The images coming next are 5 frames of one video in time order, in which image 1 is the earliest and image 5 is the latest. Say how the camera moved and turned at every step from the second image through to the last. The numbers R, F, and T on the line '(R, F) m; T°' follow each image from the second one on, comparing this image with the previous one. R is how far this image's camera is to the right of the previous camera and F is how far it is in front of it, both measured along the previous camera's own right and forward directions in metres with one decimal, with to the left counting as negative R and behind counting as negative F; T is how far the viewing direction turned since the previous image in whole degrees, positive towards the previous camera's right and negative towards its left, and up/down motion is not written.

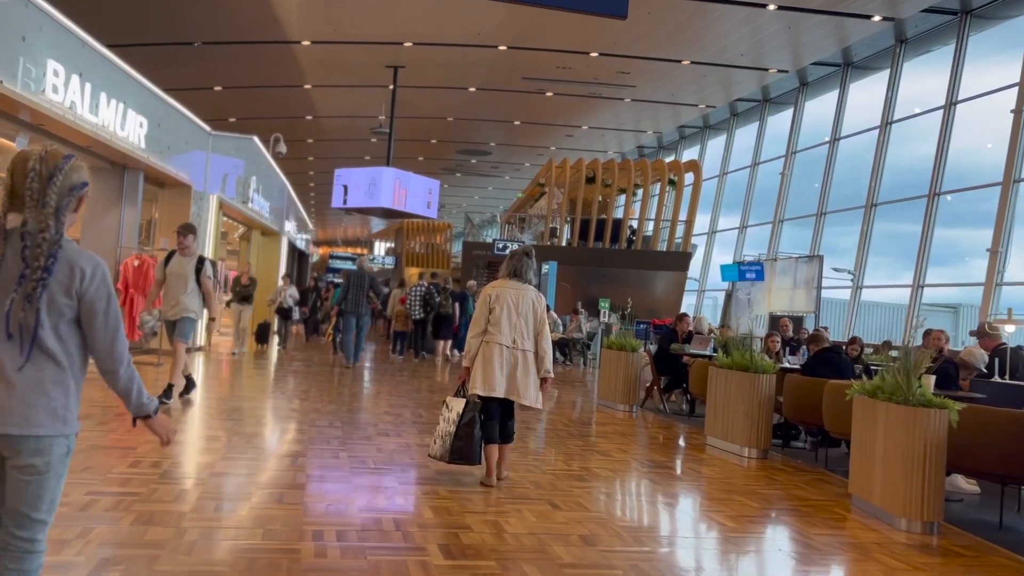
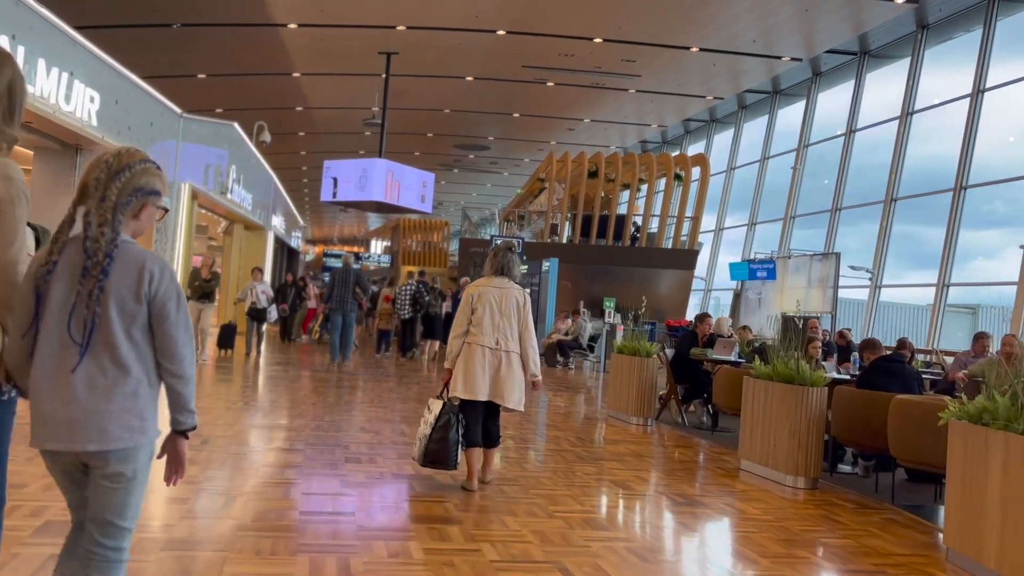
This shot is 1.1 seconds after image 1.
(0.0, +0.9) m; 0°
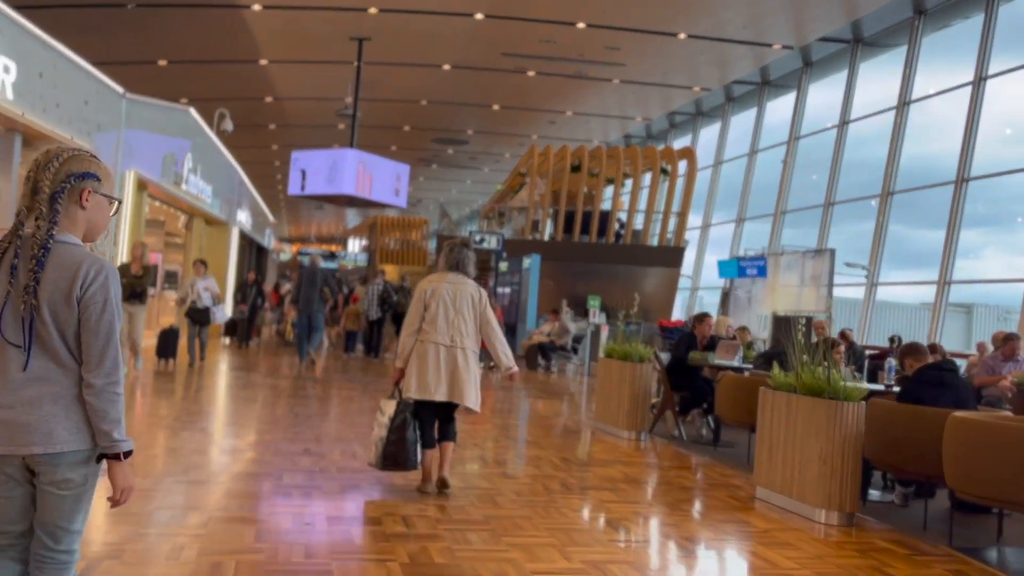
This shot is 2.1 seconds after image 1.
(+0.1, +0.8) m; +1°
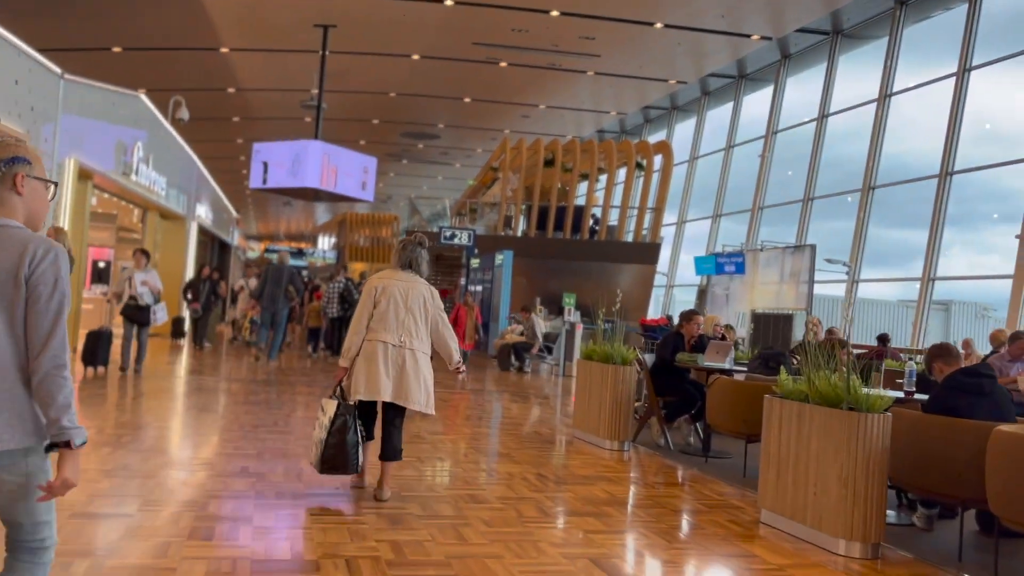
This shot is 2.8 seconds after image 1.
(0.0, +0.6) m; +2°
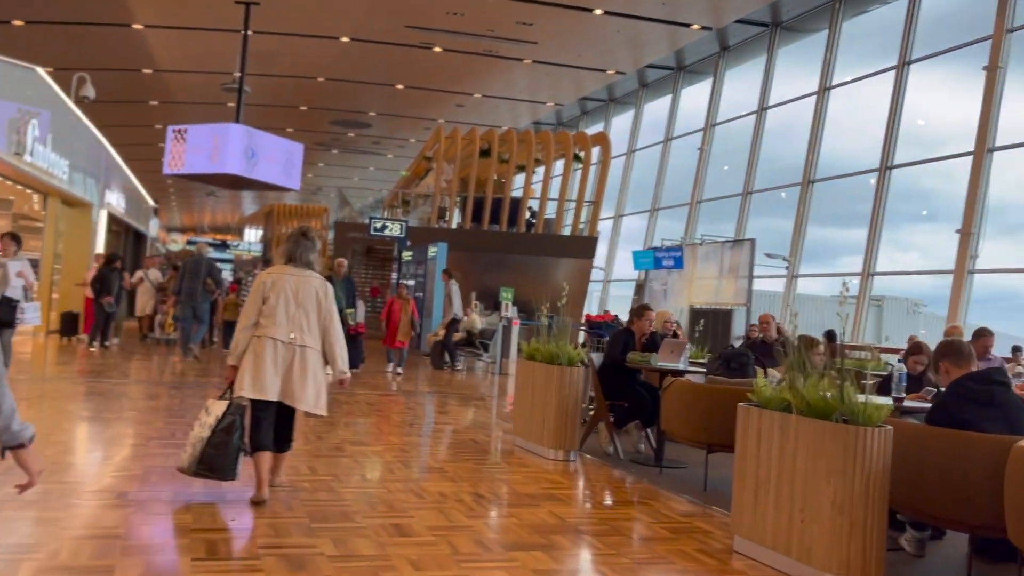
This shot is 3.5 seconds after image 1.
(0.0, +0.6) m; +4°
